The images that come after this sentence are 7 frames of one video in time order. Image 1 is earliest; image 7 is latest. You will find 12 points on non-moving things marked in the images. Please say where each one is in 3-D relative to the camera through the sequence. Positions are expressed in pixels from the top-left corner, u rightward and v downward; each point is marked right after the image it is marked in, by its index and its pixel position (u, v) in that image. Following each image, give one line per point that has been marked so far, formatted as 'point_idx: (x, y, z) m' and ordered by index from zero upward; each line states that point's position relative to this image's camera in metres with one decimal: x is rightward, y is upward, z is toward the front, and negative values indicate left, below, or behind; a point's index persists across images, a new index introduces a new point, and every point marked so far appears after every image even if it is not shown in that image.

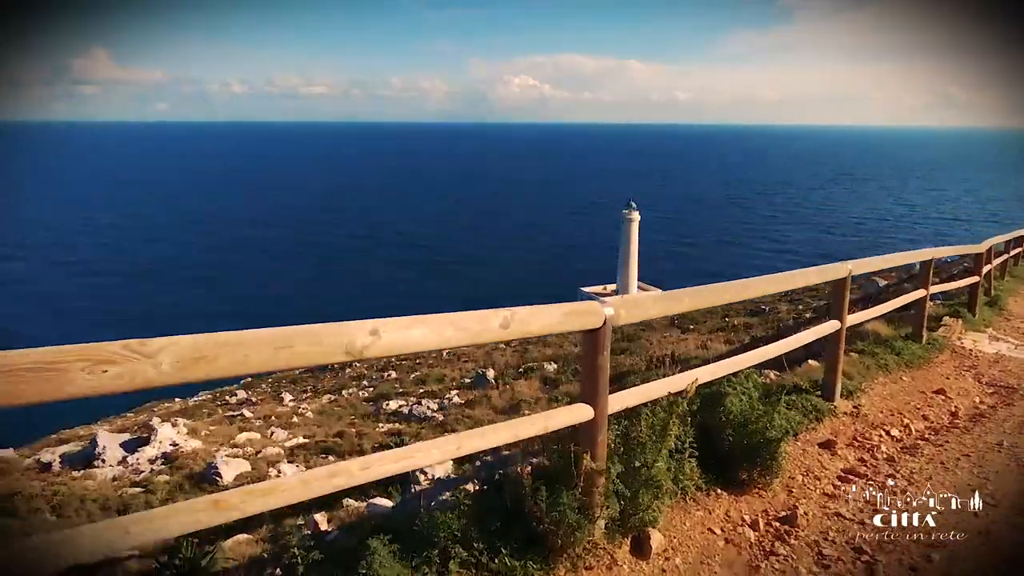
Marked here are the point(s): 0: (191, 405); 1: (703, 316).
0: (-10.4, -3.8, +19.4) m
1: (+4.4, -0.7, +14.1) m
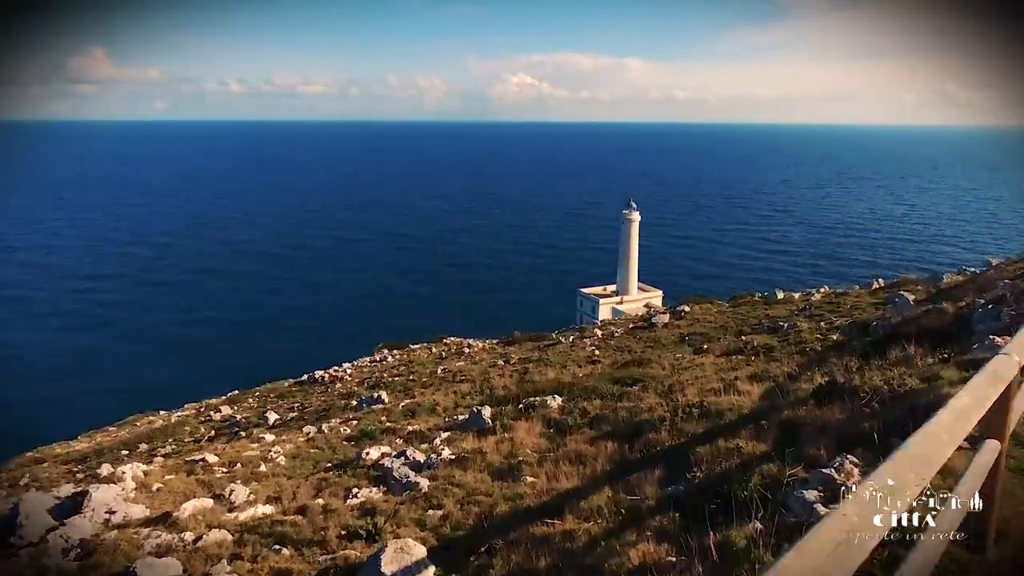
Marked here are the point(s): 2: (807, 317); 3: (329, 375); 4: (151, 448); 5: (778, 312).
0: (-10.4, -4.1, +18.4) m
1: (+4.4, -1.0, +13.1) m
2: (+6.5, -0.7, +13.1) m
3: (-6.0, -2.9, +19.9) m
4: (-9.5, -4.2, +15.8) m
5: (+6.4, -0.5, +14.5) m
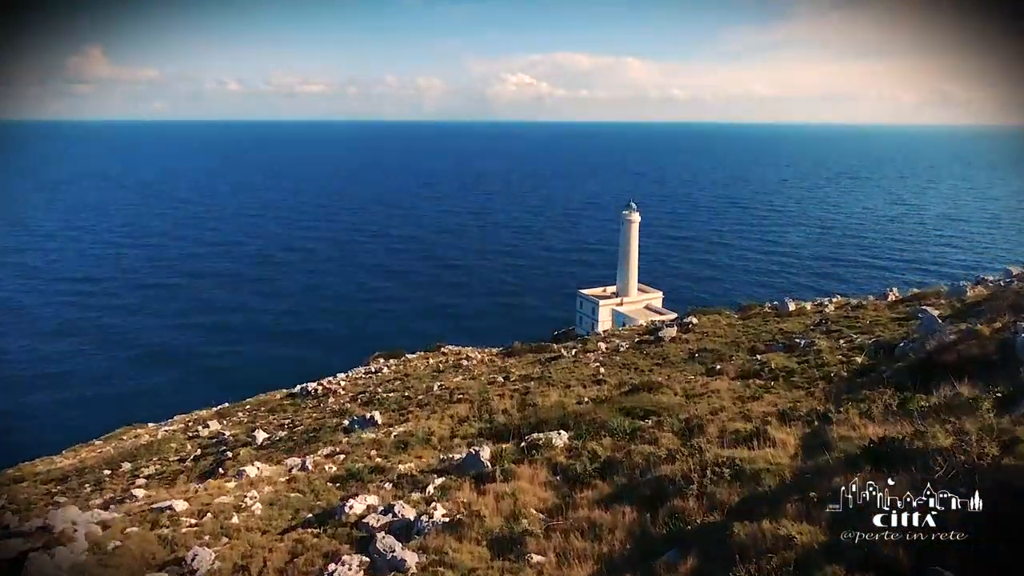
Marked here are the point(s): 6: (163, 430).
0: (-10.4, -4.4, +17.7) m
1: (+4.4, -1.3, +12.5) m
2: (+6.5, -0.9, +12.4) m
3: (-6.0, -3.2, +19.2) m
4: (-9.5, -4.5, +15.1) m
5: (+6.4, -0.8, +13.8) m
6: (-11.3, -4.6, +19.6) m
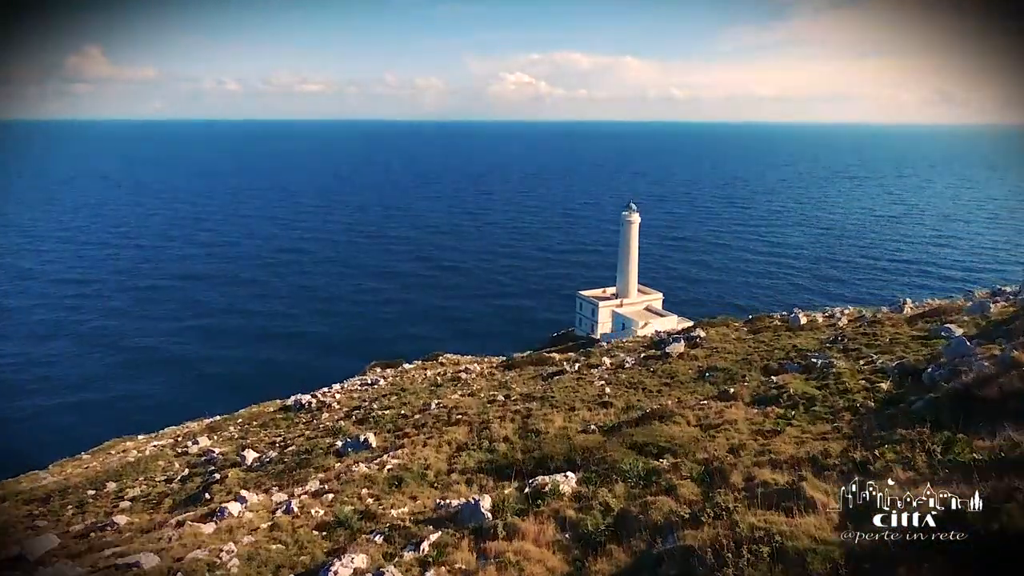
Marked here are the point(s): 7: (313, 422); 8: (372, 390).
0: (-10.4, -4.7, +17.1) m
1: (+4.4, -1.6, +11.9) m
2: (+6.5, -1.2, +11.8) m
3: (-6.0, -3.5, +18.6) m
4: (-9.5, -4.8, +14.5) m
5: (+6.4, -1.1, +13.2) m
6: (-11.3, -4.9, +19.0) m
7: (-5.3, -3.6, +16.2) m
8: (-4.4, -3.2, +18.8) m
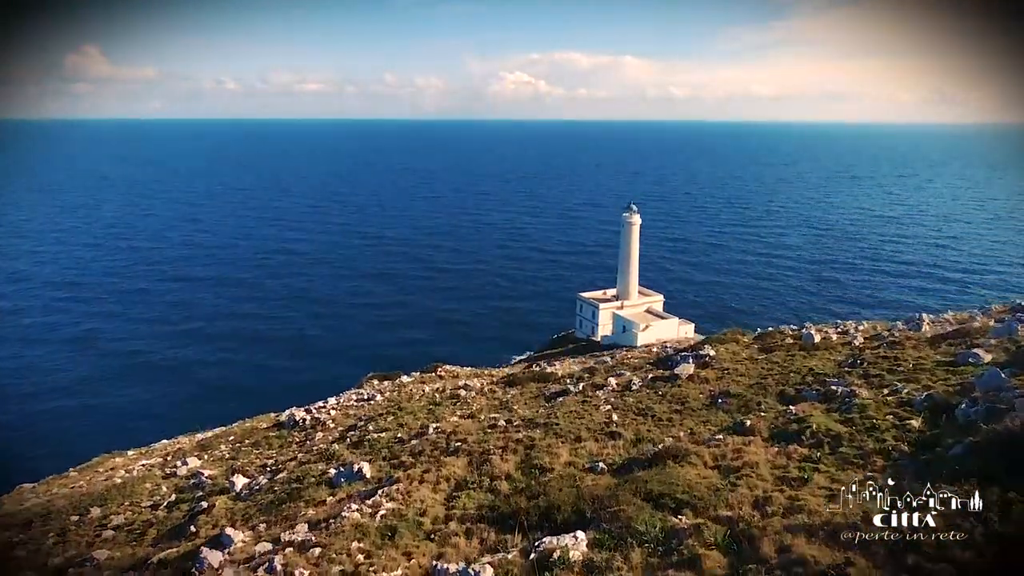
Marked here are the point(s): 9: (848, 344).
0: (-10.4, -5.1, +16.5) m
1: (+4.5, -2.0, +11.3) m
2: (+6.5, -1.6, +11.2) m
3: (-6.0, -3.9, +18.0) m
4: (-9.4, -5.2, +13.9) m
5: (+6.4, -1.5, +12.6) m
6: (-11.3, -5.3, +18.4) m
7: (-5.3, -4.0, +15.6) m
8: (-4.3, -3.6, +18.2) m
9: (+7.5, -1.3, +13.6) m
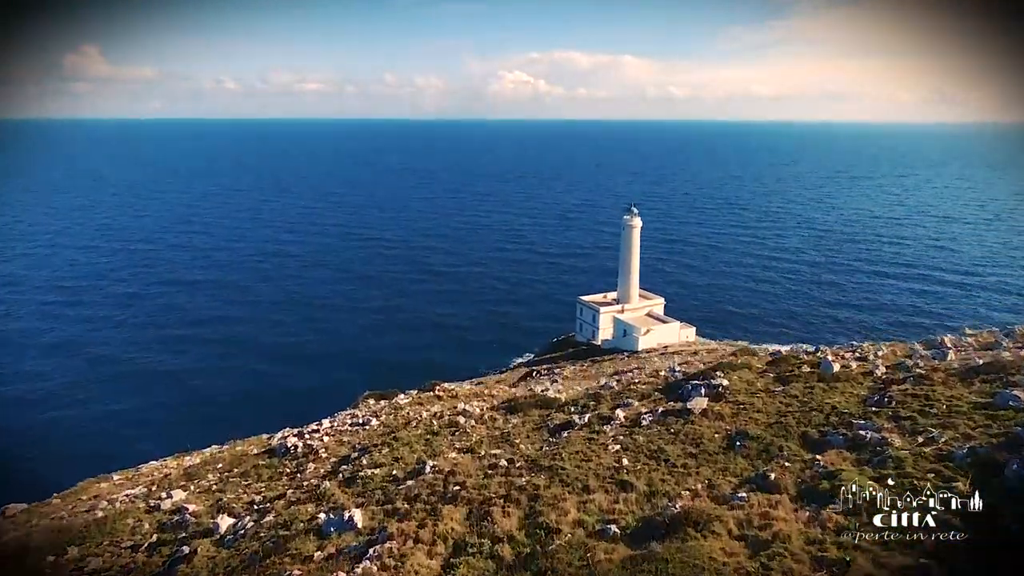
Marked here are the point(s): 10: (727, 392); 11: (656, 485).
0: (-10.3, -5.7, +15.7) m
1: (+4.5, -2.6, +10.5) m
2: (+6.6, -2.2, +10.4) m
3: (-6.0, -4.5, +17.2) m
4: (-9.4, -5.8, +13.1) m
5: (+6.4, -2.1, +11.8) m
6: (-11.2, -5.9, +17.6) m
7: (-5.3, -4.6, +14.8) m
8: (-4.3, -4.2, +17.4) m
9: (+7.6, -1.9, +12.8) m
10: (+4.8, -2.3, +13.4) m
11: (+2.3, -3.2, +9.9) m
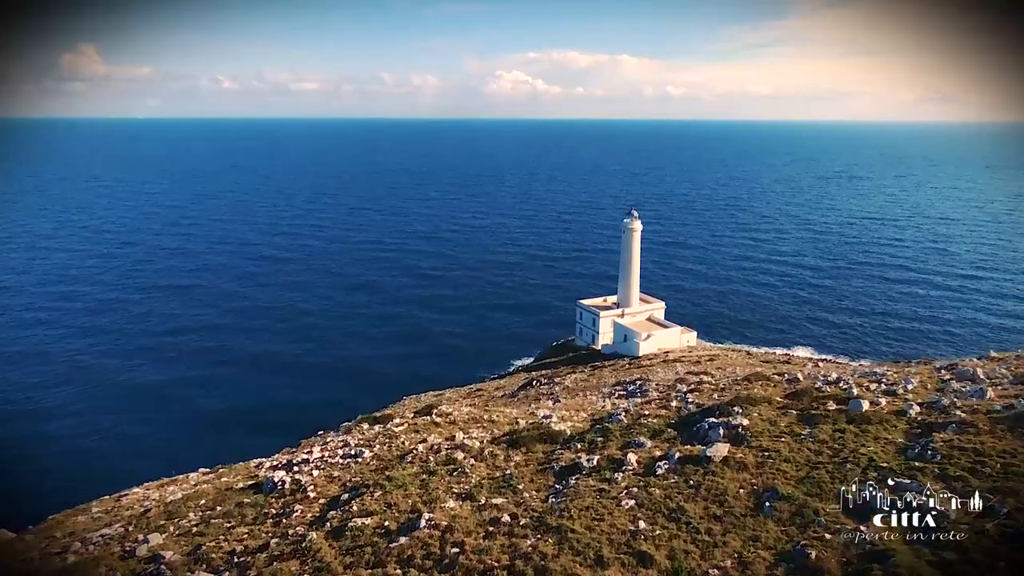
0: (-10.3, -6.4, +14.6) m
1: (+4.6, -3.3, +9.4) m
2: (+6.6, -2.9, +9.4) m
3: (-5.9, -5.1, +16.1) m
4: (-9.3, -6.5, +12.0) m
5: (+6.5, -2.8, +10.8) m
6: (-11.2, -6.6, +16.5) m
7: (-5.2, -5.2, +13.8) m
8: (-4.2, -4.8, +16.4) m
9: (+7.6, -2.5, +11.8) m
10: (+4.8, -3.0, +12.4) m
11: (+2.4, -3.8, +8.9) m
